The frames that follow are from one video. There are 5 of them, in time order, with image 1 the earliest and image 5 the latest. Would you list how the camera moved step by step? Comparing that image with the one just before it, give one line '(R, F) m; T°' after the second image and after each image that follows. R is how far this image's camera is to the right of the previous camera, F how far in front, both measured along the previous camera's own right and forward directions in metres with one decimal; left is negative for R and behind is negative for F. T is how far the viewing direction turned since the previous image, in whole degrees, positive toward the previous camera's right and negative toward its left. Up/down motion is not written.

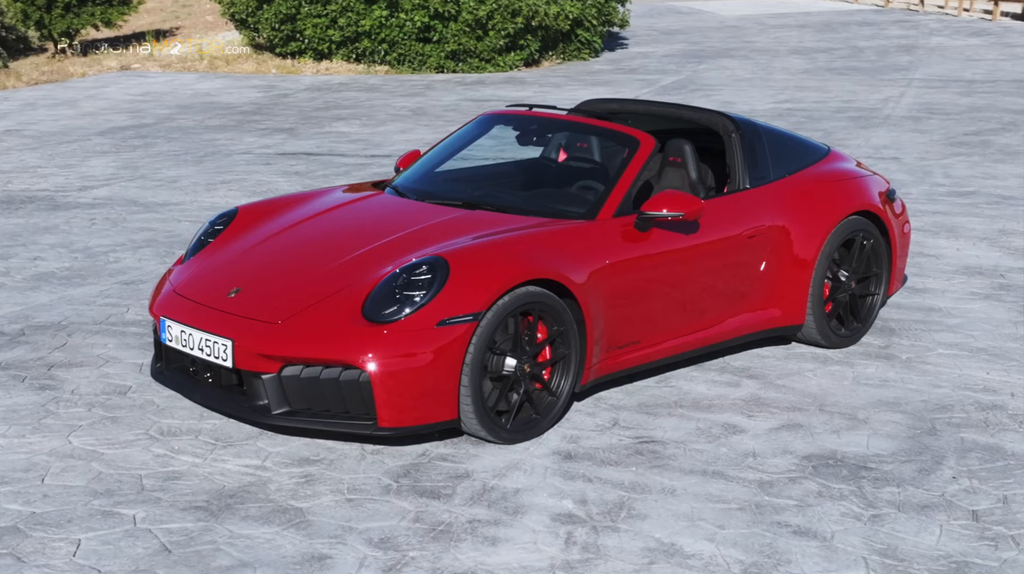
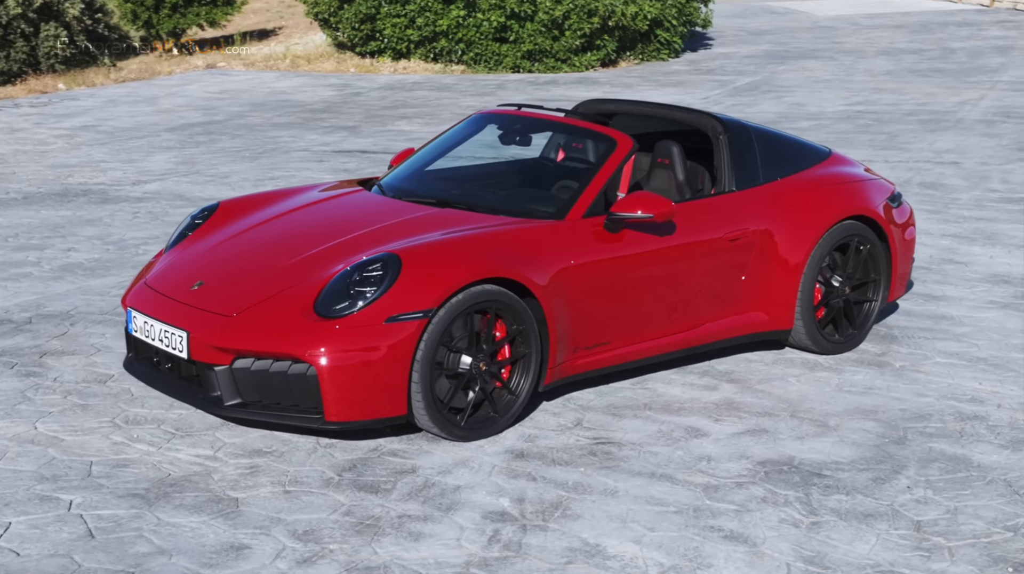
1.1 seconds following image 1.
(+0.5, 0.0) m; -4°
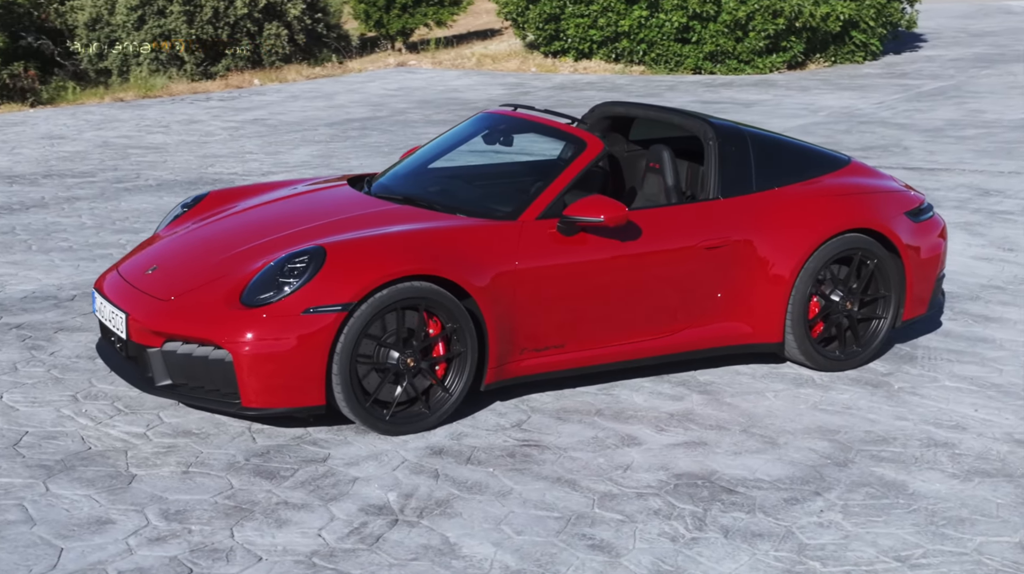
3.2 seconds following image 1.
(+1.1, +0.1) m; -9°
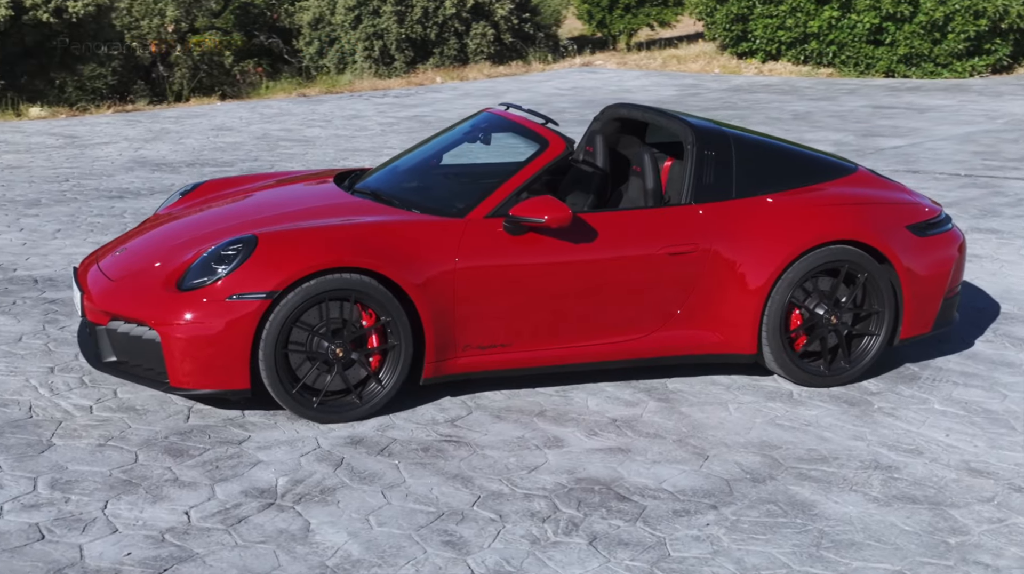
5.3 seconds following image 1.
(+1.1, 0.0) m; -9°
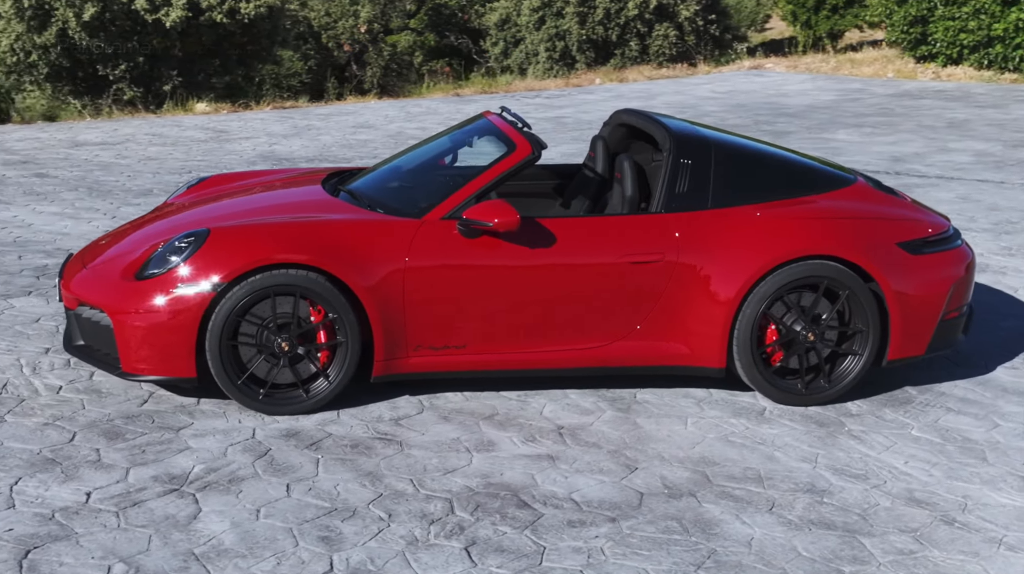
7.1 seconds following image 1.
(+1.0, 0.0) m; -8°
